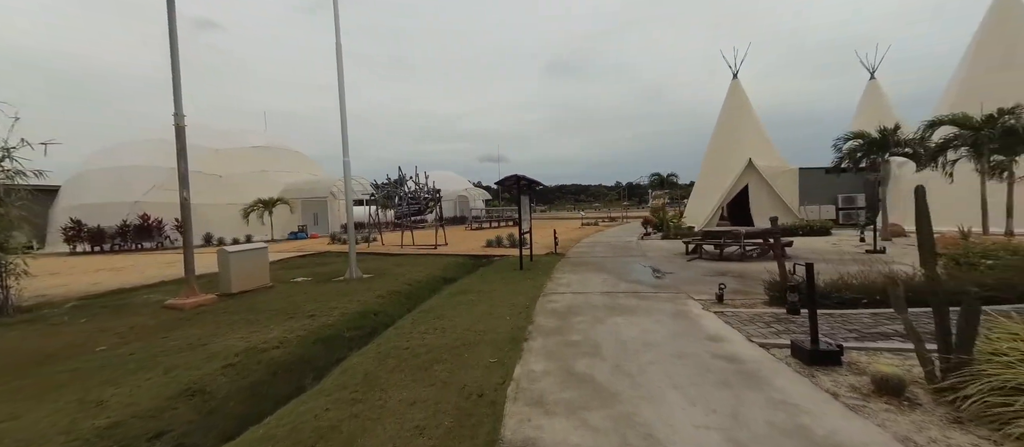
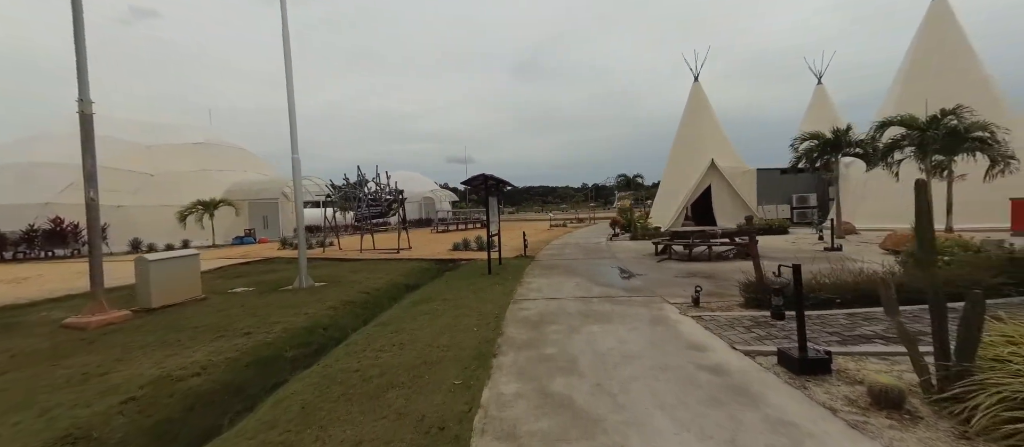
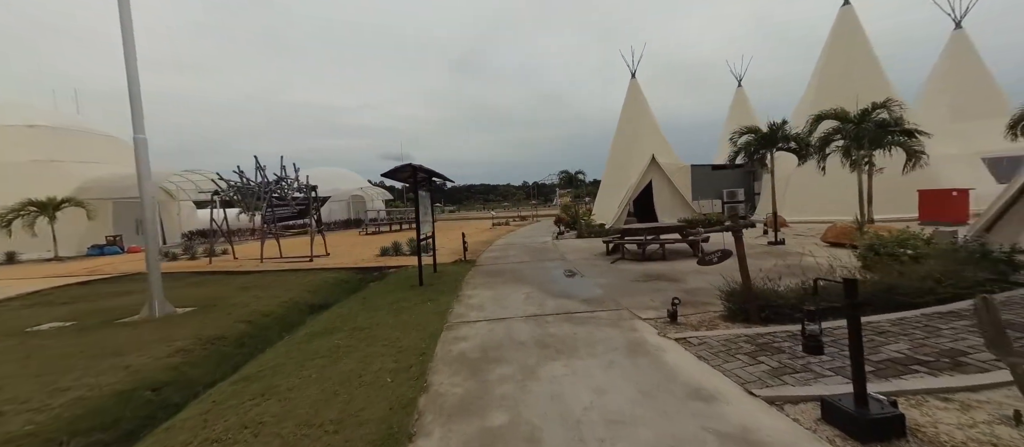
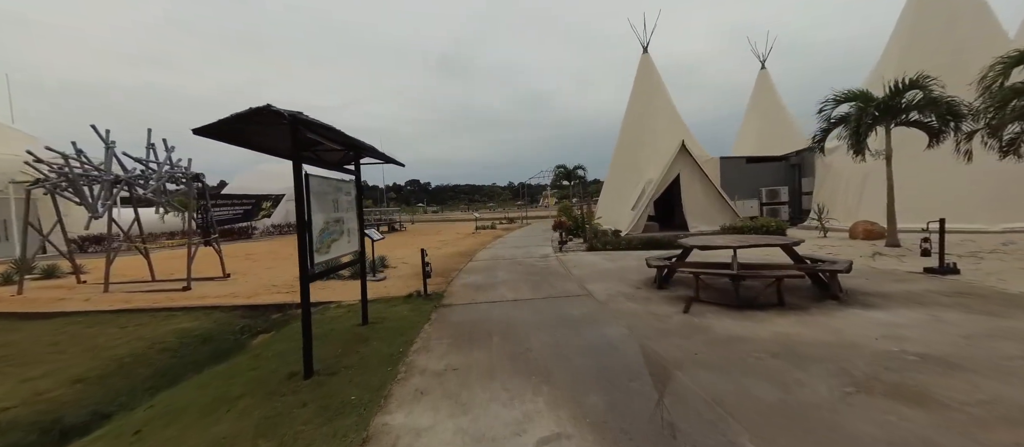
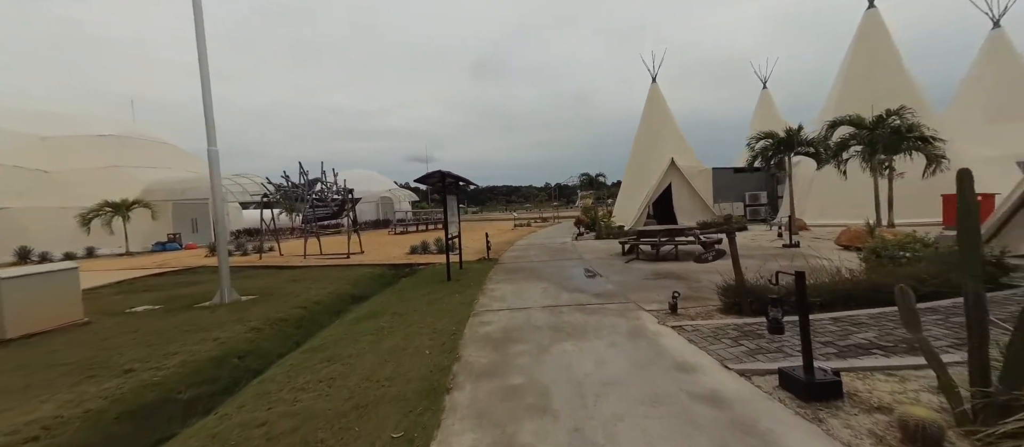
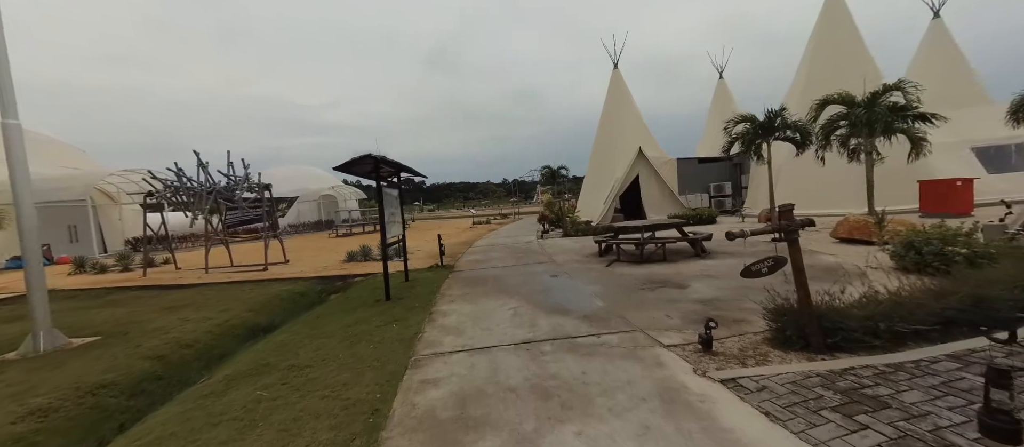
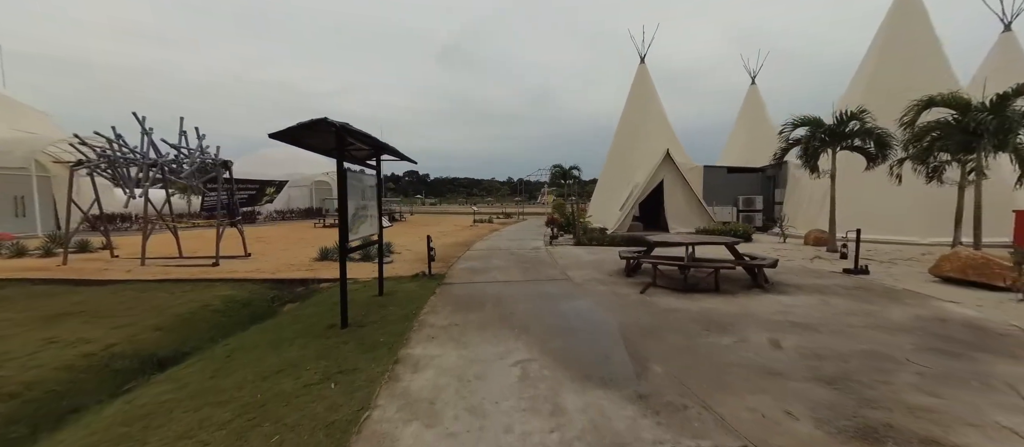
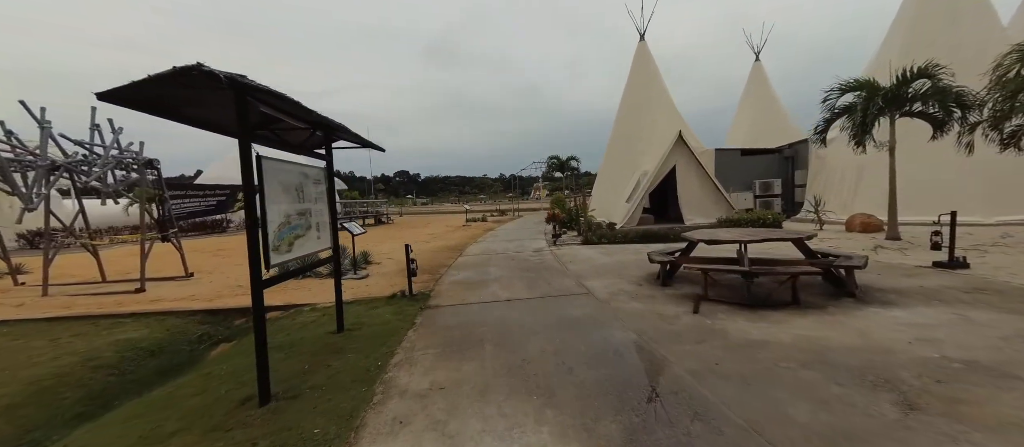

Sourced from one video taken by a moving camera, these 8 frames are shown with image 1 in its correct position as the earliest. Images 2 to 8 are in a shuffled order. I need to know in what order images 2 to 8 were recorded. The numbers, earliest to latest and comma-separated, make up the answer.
2, 5, 3, 6, 7, 4, 8
